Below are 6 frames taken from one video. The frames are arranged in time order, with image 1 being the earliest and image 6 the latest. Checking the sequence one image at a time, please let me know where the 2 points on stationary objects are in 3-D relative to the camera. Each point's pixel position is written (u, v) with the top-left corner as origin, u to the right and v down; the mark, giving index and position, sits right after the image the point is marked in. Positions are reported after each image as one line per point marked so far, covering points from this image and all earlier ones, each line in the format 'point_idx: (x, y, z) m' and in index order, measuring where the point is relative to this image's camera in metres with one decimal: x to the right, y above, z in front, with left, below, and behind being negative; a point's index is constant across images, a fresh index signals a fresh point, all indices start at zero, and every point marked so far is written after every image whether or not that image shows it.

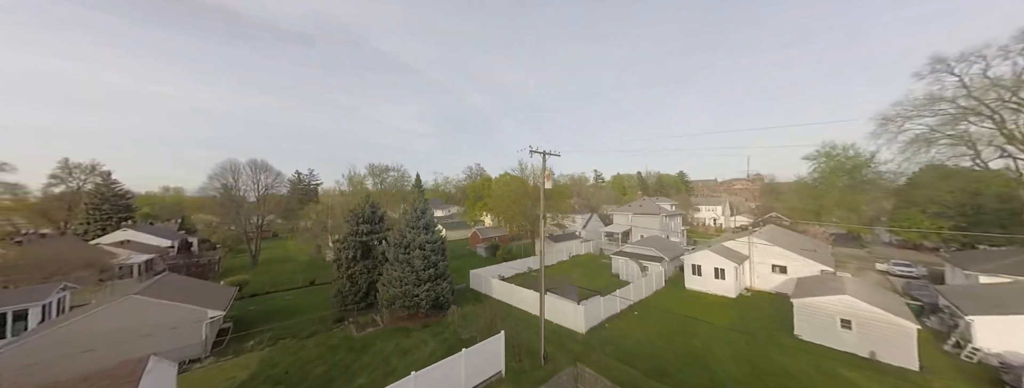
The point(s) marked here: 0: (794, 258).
0: (+10.2, -2.3, +9.8) m
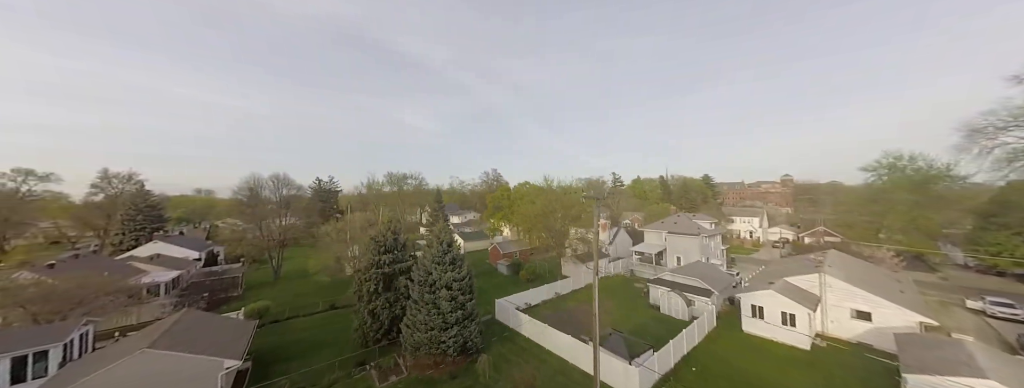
0: (+11.3, -3.4, +8.3) m
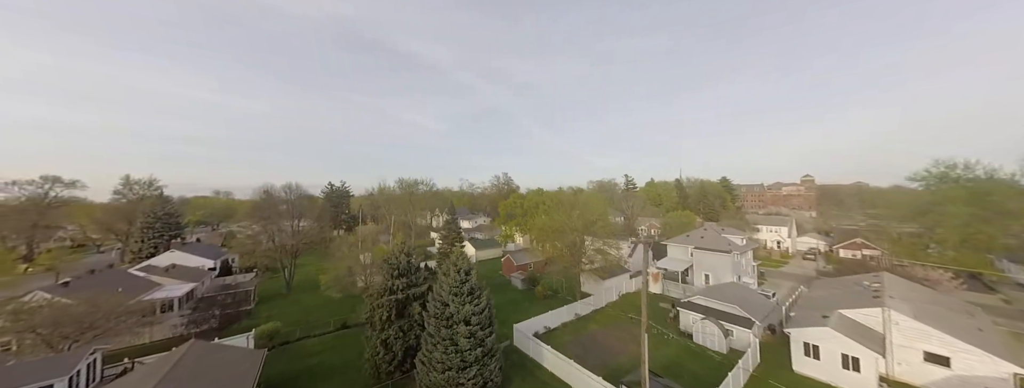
0: (+12.0, -4.1, +7.2) m
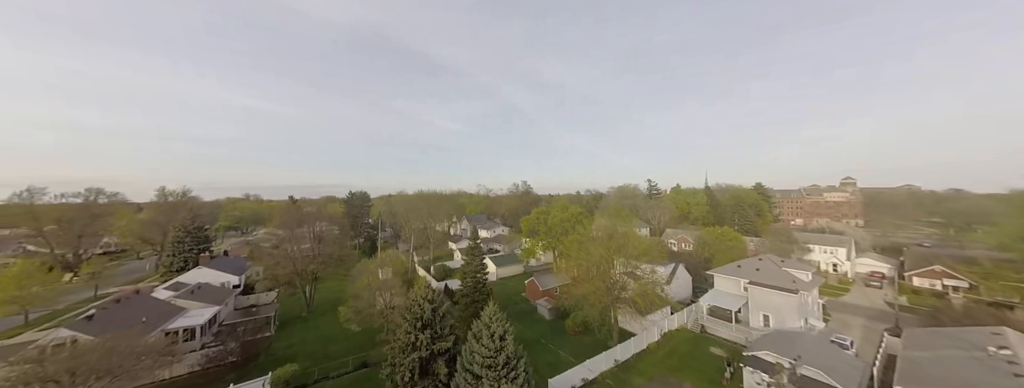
0: (+13.0, -5.5, +5.2) m
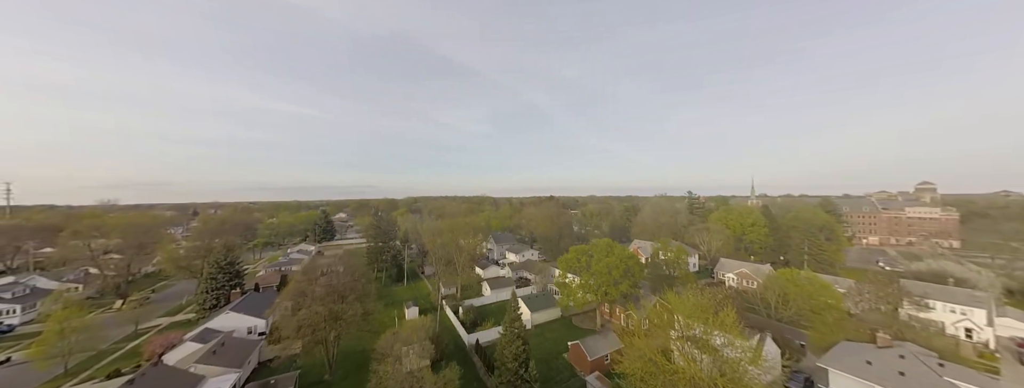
0: (+14.5, -8.6, +1.4) m
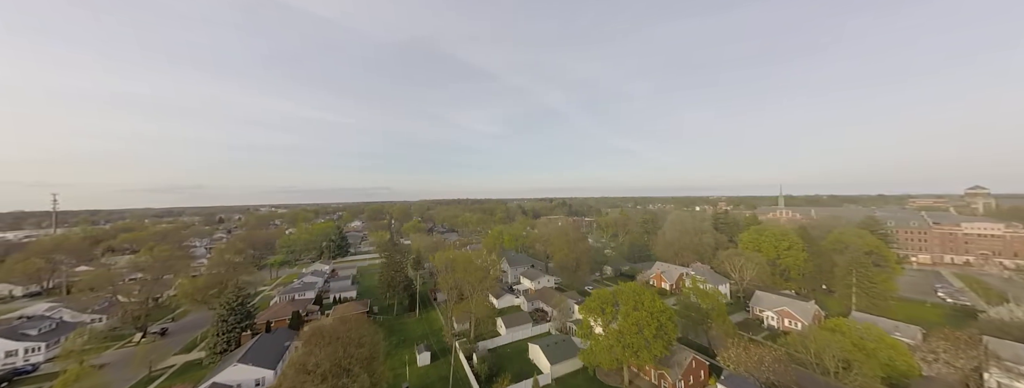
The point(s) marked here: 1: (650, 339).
0: (+14.9, -11.7, -0.9) m
1: (+9.5, -9.9, +20.2) m
